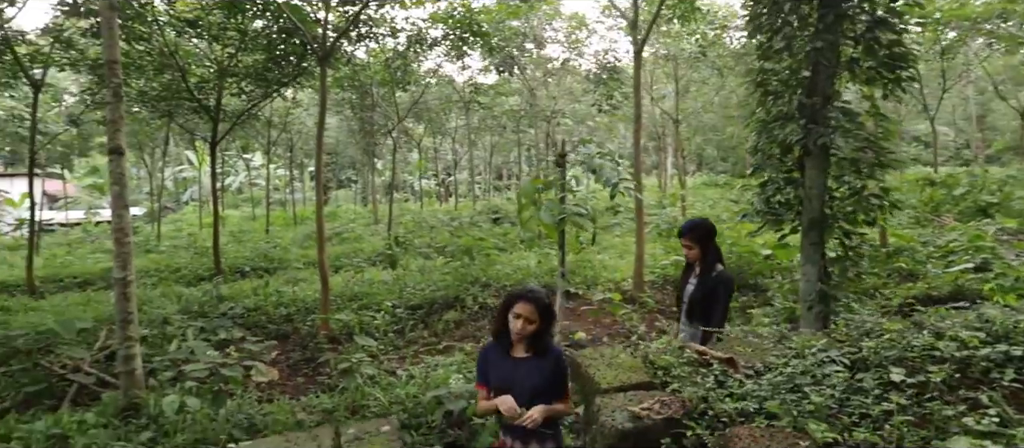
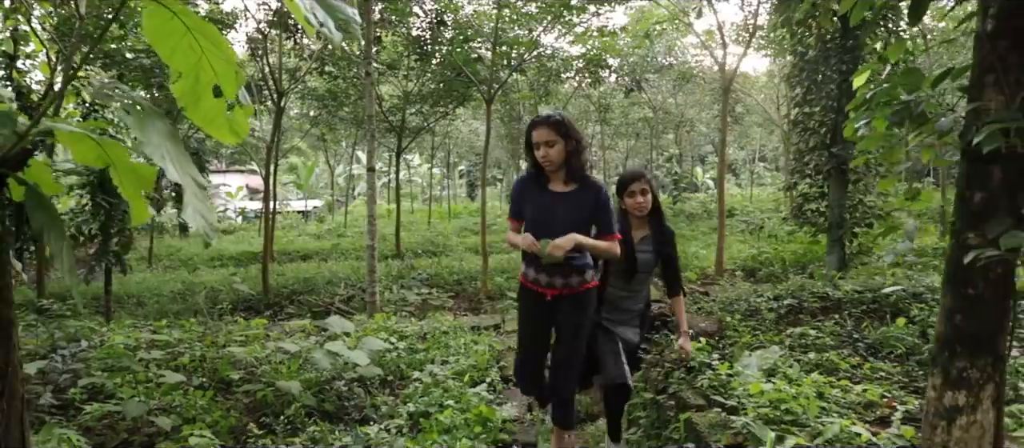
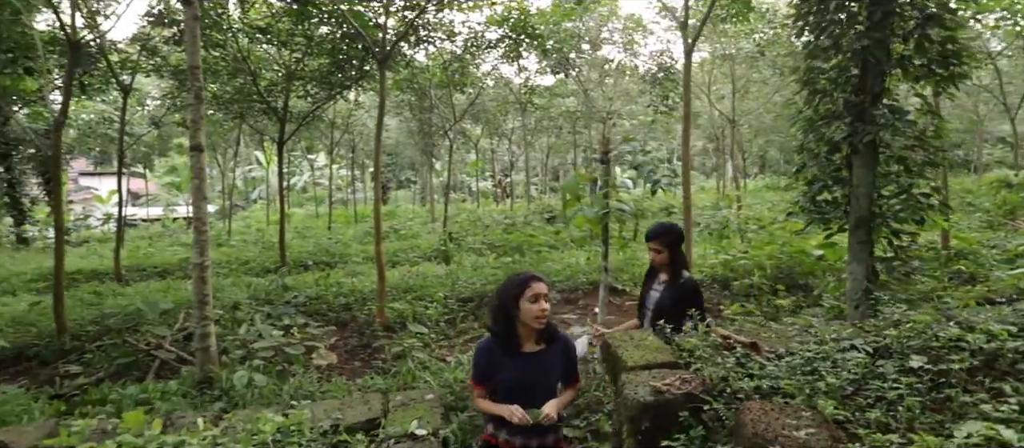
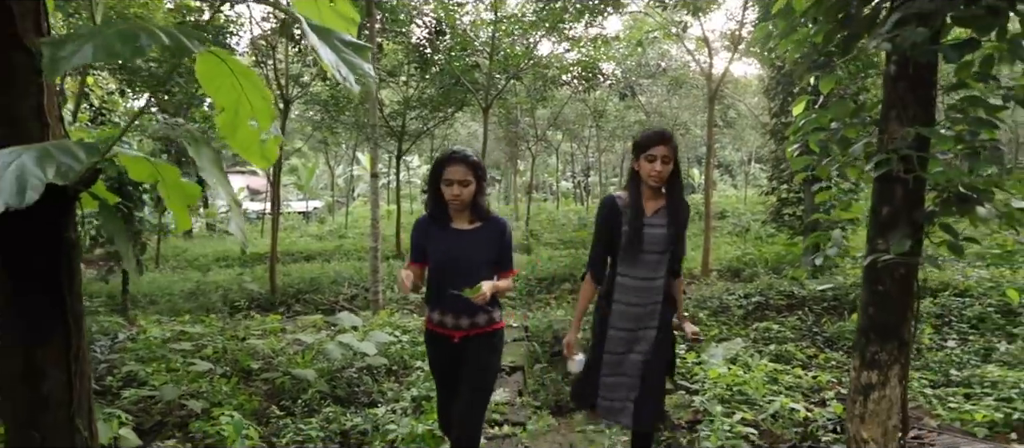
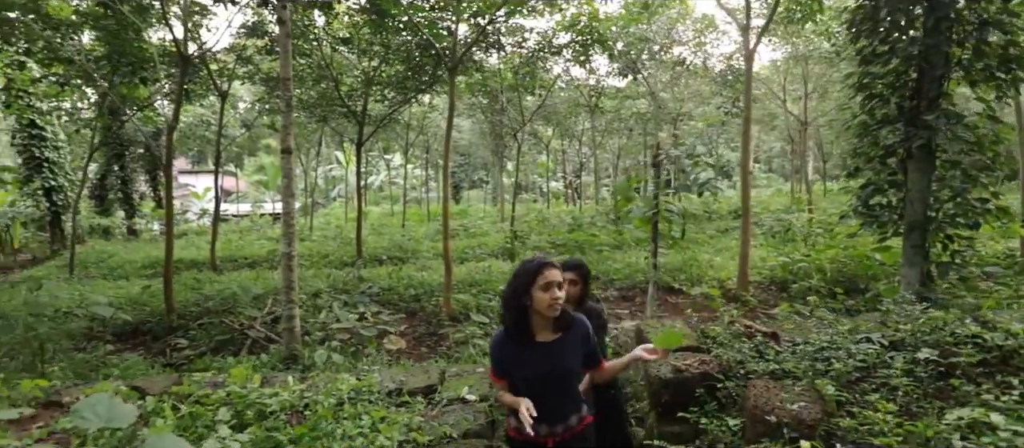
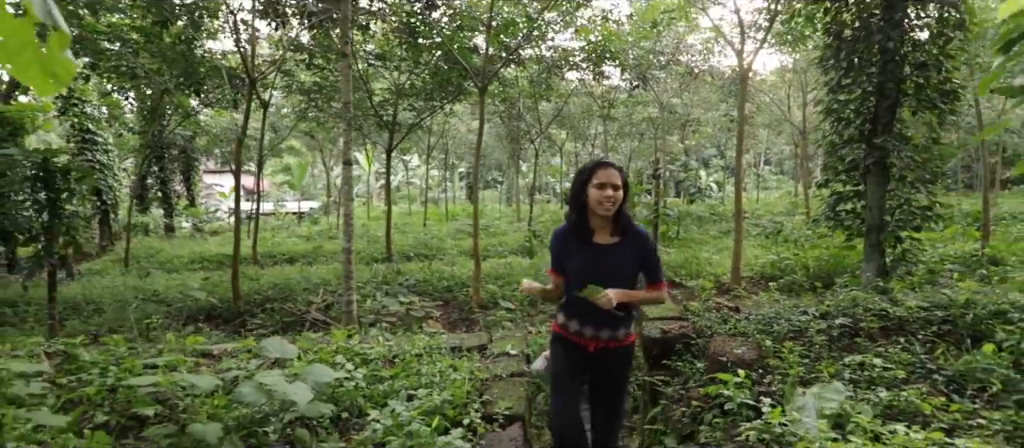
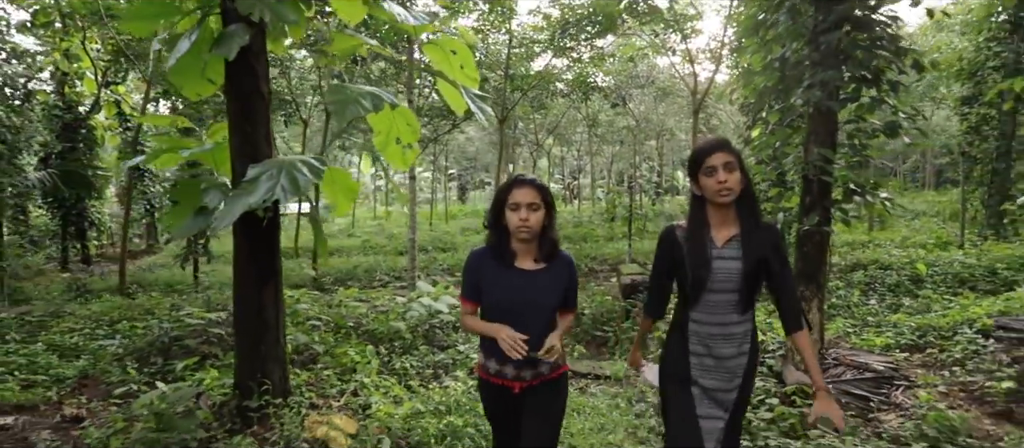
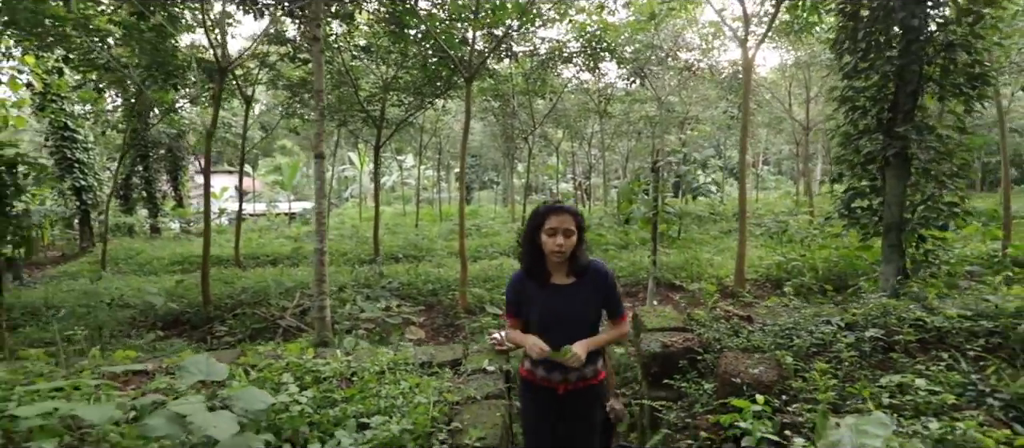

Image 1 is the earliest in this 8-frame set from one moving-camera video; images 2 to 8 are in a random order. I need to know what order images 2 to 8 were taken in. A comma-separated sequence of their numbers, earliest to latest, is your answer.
3, 5, 8, 6, 2, 4, 7
